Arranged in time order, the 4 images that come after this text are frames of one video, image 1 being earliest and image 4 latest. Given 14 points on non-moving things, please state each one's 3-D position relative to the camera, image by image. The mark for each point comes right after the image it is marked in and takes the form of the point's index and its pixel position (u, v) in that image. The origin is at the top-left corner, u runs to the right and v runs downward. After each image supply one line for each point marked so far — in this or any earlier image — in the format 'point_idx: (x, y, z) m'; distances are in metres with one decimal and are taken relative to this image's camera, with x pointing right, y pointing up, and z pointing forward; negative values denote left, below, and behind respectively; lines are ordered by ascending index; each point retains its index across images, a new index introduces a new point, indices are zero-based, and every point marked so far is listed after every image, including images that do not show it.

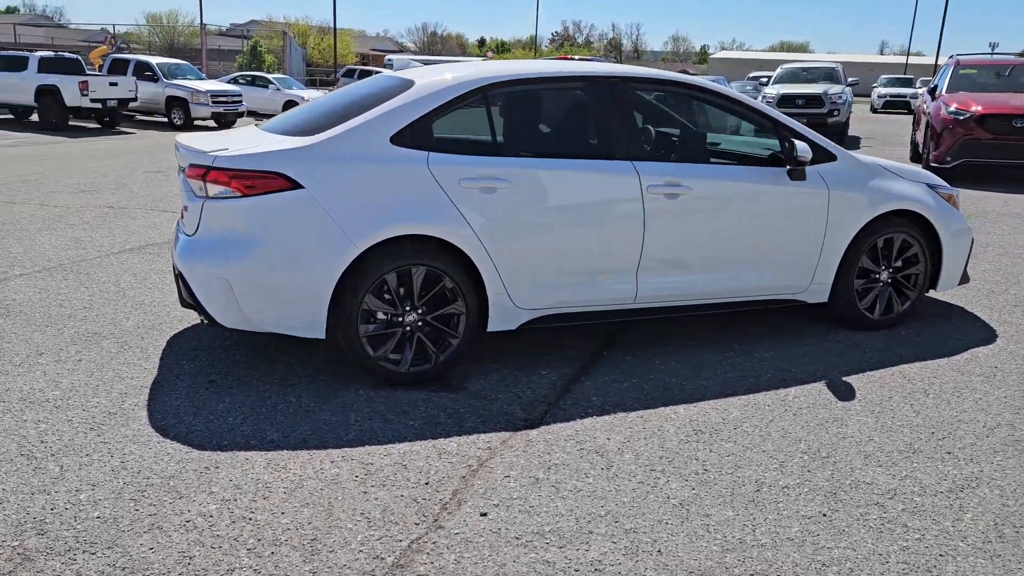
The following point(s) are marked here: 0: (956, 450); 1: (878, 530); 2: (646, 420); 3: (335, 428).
0: (+1.9, -0.7, +3.6) m
1: (+1.3, -0.8, +2.9) m
2: (+0.6, -0.6, +3.9) m
3: (-0.8, -0.6, +3.8) m
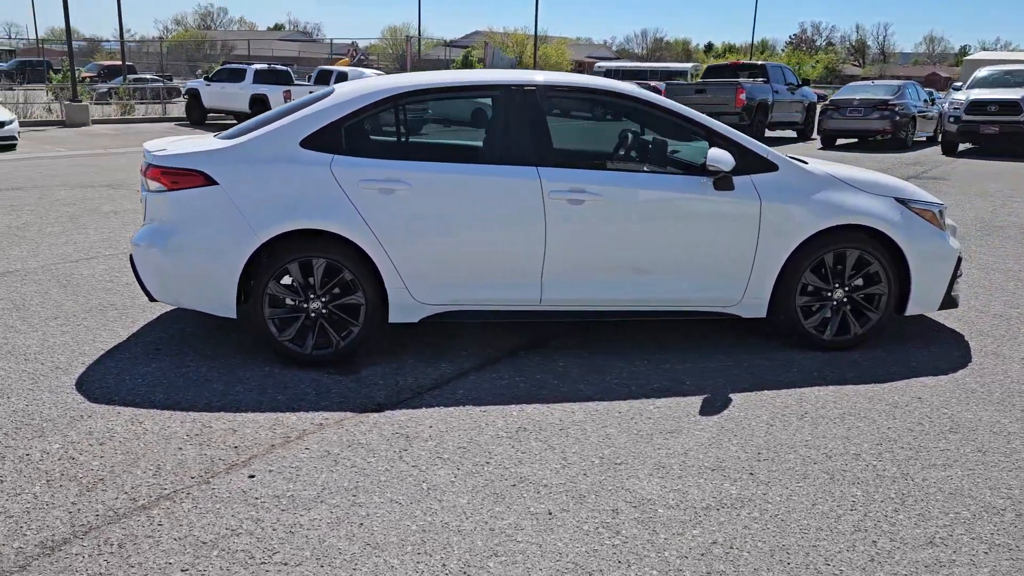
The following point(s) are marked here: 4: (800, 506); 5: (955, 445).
0: (+1.0, -0.8, +3.4) m
1: (+0.3, -0.9, +2.9) m
2: (-0.1, -0.6, +4.0) m
3: (-1.5, -0.6, +4.3) m
4: (+1.1, -0.8, +3.1) m
5: (+2.0, -0.7, +3.7) m
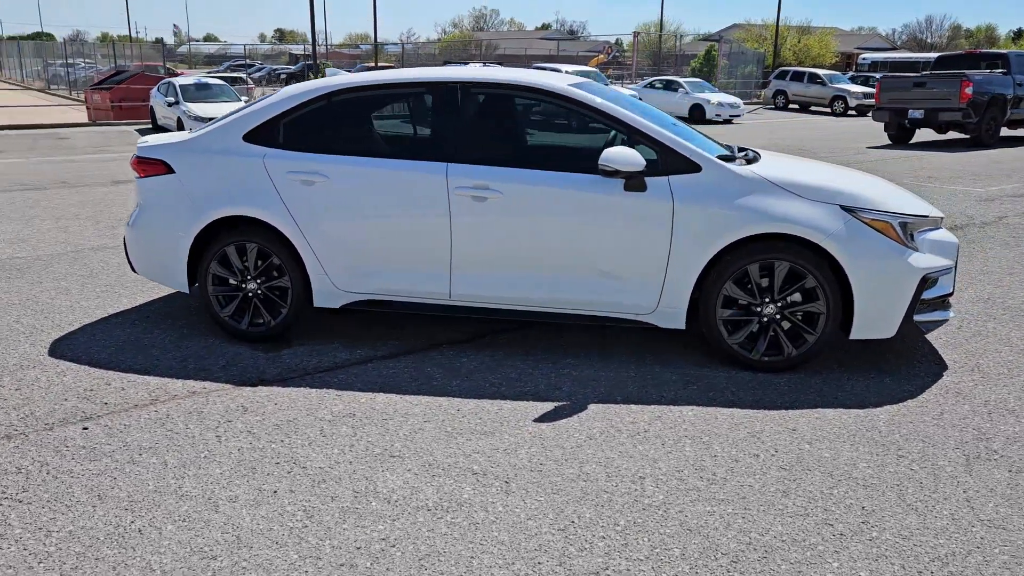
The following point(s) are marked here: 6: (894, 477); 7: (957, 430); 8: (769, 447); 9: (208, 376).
0: (0.0, -0.8, +3.3) m
1: (-0.9, -0.8, +3.1) m
2: (-0.9, -0.6, +4.2) m
3: (-2.2, -0.4, +4.9) m
4: (0.0, -0.8, +3.0) m
5: (+1.0, -0.8, +3.3) m
6: (+1.5, -0.8, +3.4) m
7: (+2.0, -0.7, +3.8) m
8: (+1.1, -0.7, +3.6) m
9: (-1.7, -0.5, +4.6) m
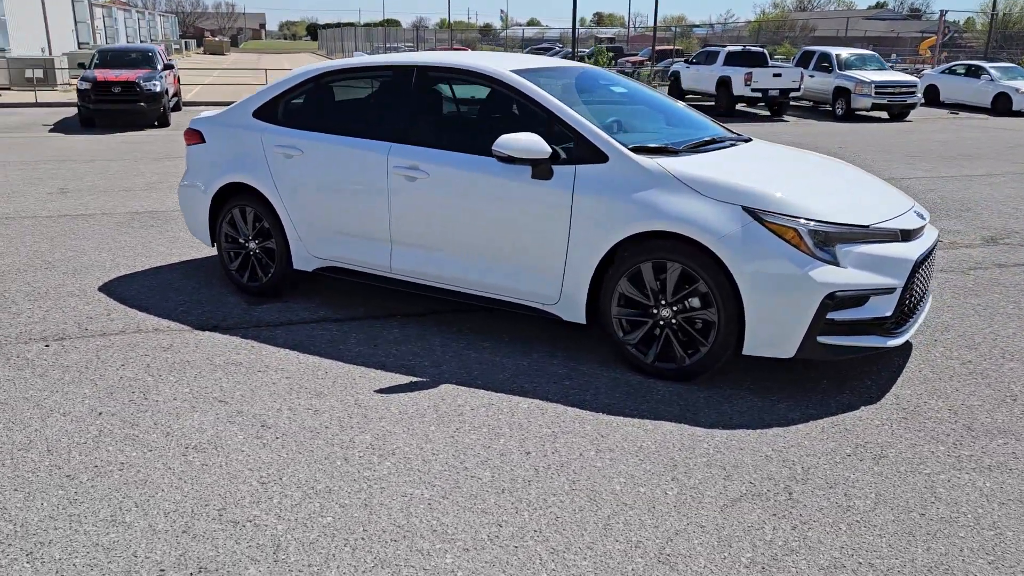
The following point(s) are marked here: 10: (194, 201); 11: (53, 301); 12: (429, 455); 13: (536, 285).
0: (-1.0, -0.7, +3.6) m
1: (-1.9, -0.6, +3.7) m
2: (-1.5, -0.3, +4.7) m
3: (-2.5, -0.1, +5.8) m
4: (-1.1, -0.7, +3.3) m
5: (-0.1, -0.7, +3.3) m
6: (+0.5, -0.8, +3.1) m
7: (+1.1, -0.7, +3.4) m
8: (+0.2, -0.7, +3.5) m
9: (-2.1, -0.2, +5.4) m
10: (-2.3, +0.6, +6.1) m
11: (-3.2, -0.1, +5.7) m
12: (-0.3, -0.7, +3.4) m
13: (+0.2, 0.0, +4.6) m
